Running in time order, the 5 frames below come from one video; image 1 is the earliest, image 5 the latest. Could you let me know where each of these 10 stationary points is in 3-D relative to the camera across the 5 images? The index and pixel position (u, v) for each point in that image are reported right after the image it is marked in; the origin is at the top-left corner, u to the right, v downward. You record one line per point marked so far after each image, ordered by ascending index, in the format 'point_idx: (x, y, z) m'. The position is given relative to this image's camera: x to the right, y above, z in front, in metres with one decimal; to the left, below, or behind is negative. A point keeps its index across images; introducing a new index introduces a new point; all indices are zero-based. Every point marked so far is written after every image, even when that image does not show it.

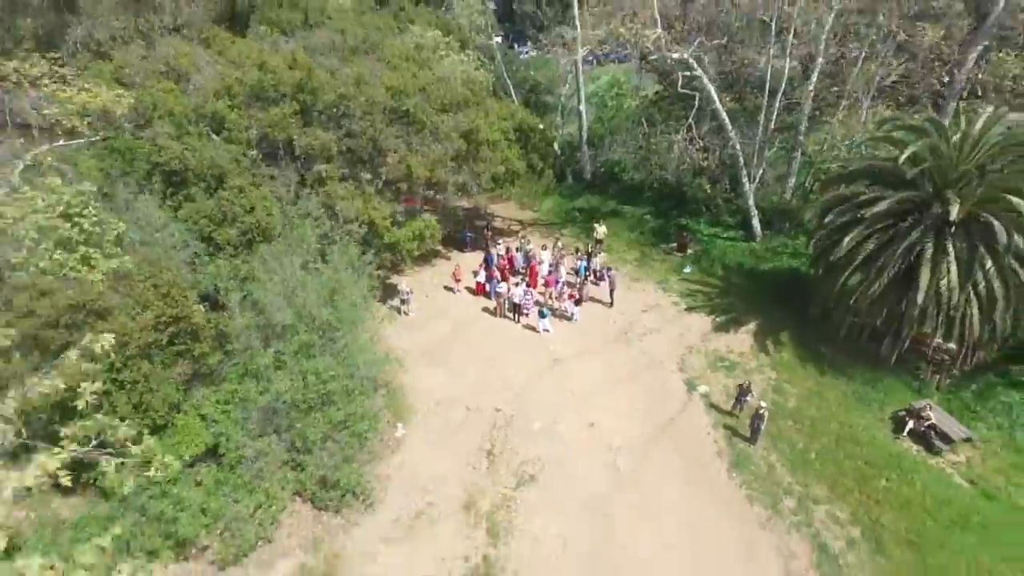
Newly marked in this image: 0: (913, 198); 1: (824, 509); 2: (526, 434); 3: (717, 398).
0: (+10.5, +2.4, +16.6) m
1: (+7.3, -5.2, +14.8) m
2: (+0.4, -3.9, +16.7) m
3: (+5.8, -3.1, +17.8) m
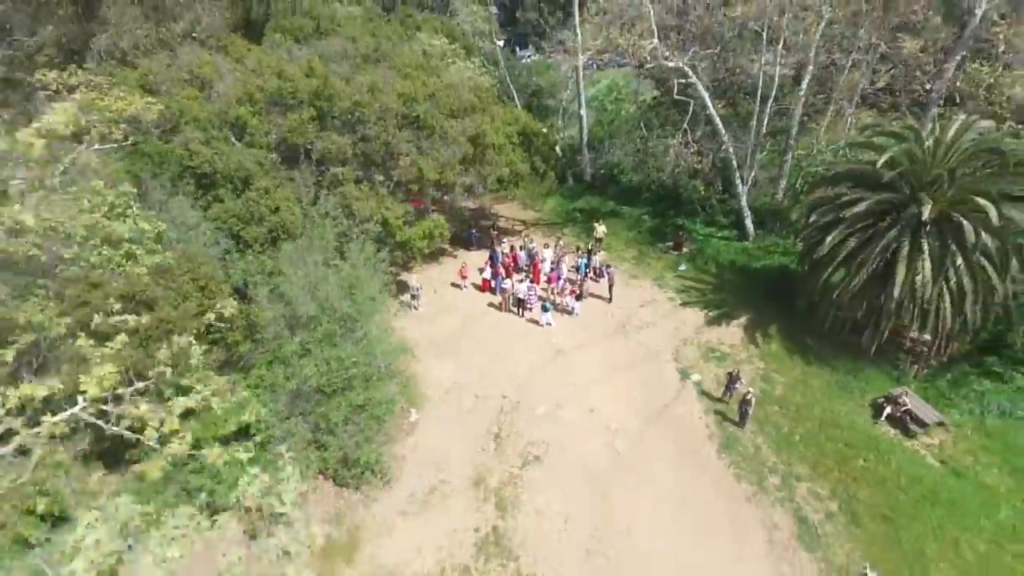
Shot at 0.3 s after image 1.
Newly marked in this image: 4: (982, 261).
0: (+10.7, +2.5, +17.8) m
1: (+7.5, -5.1, +16.1) m
2: (+0.5, -3.7, +18.0) m
3: (+5.9, -2.9, +19.1) m
4: (+12.8, +0.8, +17.3) m
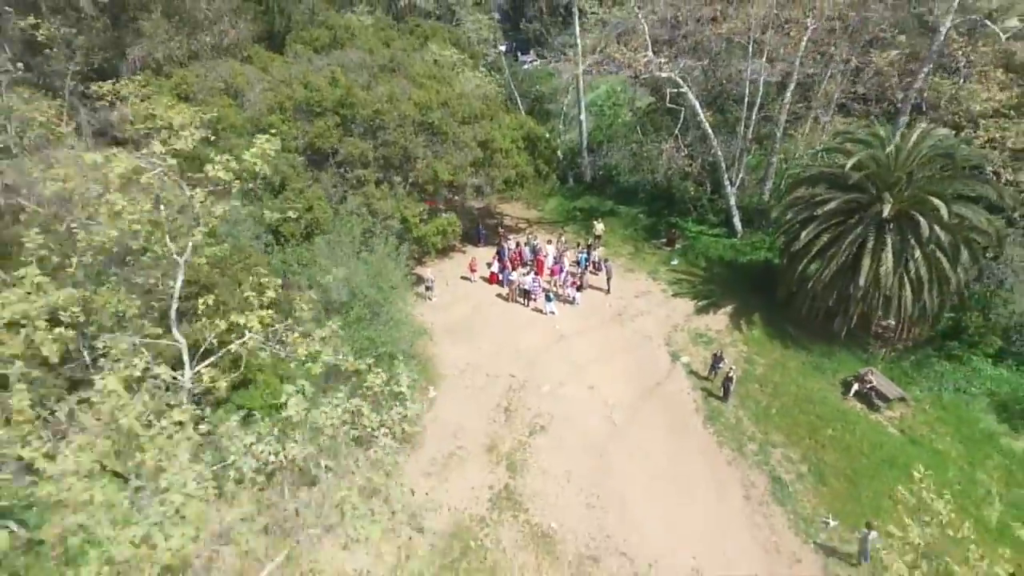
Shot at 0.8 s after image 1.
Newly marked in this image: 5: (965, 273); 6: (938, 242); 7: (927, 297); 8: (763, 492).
0: (+11.0, +2.8, +20.0) m
1: (+7.7, -4.7, +18.3) m
2: (+0.8, -3.4, +20.2) m
3: (+6.2, -2.6, +21.2) m
4: (+13.1, +1.1, +19.4) m
5: (+14.1, +0.5, +19.7) m
6: (+13.1, +1.4, +19.3) m
7: (+13.0, -0.3, +19.8) m
8: (+6.8, -5.6, +17.2) m
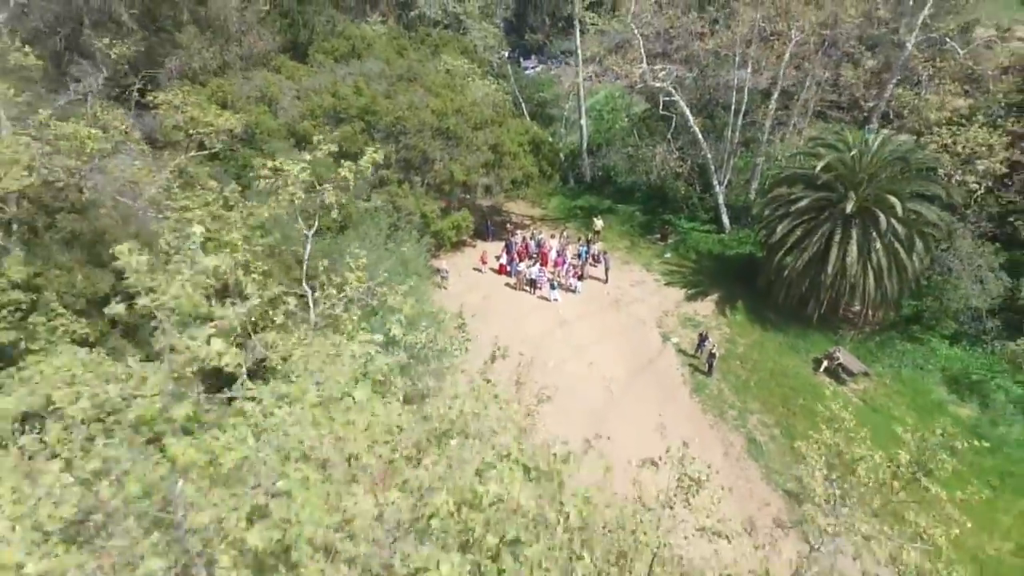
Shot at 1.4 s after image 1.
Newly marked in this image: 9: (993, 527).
0: (+11.3, +3.3, +22.7) m
1: (+8.1, -4.3, +20.9) m
2: (+1.1, -3.0, +22.8) m
3: (+6.5, -2.2, +23.9) m
4: (+13.4, +1.5, +22.1) m
5: (+14.5, +0.9, +22.4) m
6: (+13.4, +1.9, +22.0) m
7: (+13.3, +0.1, +22.4) m
8: (+7.2, -5.1, +19.9) m
9: (+12.9, -6.4, +17.0) m
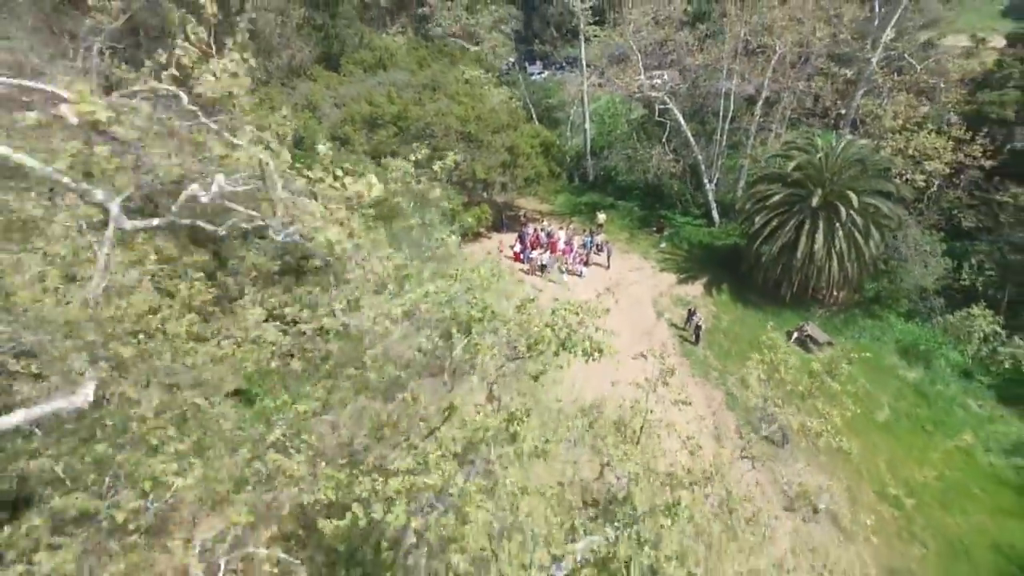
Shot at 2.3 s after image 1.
0: (+12.0, +4.0, +26.6) m
1: (+8.8, -3.6, +24.8) m
2: (+1.8, -2.2, +26.7) m
3: (+7.2, -1.4, +27.8) m
4: (+14.1, +2.2, +26.0) m
5: (+15.1, +1.6, +26.3) m
6: (+14.1, +2.6, +25.9) m
7: (+14.0, +0.9, +26.3) m
8: (+7.9, -4.4, +23.7) m
9: (+13.6, -5.7, +20.9) m
